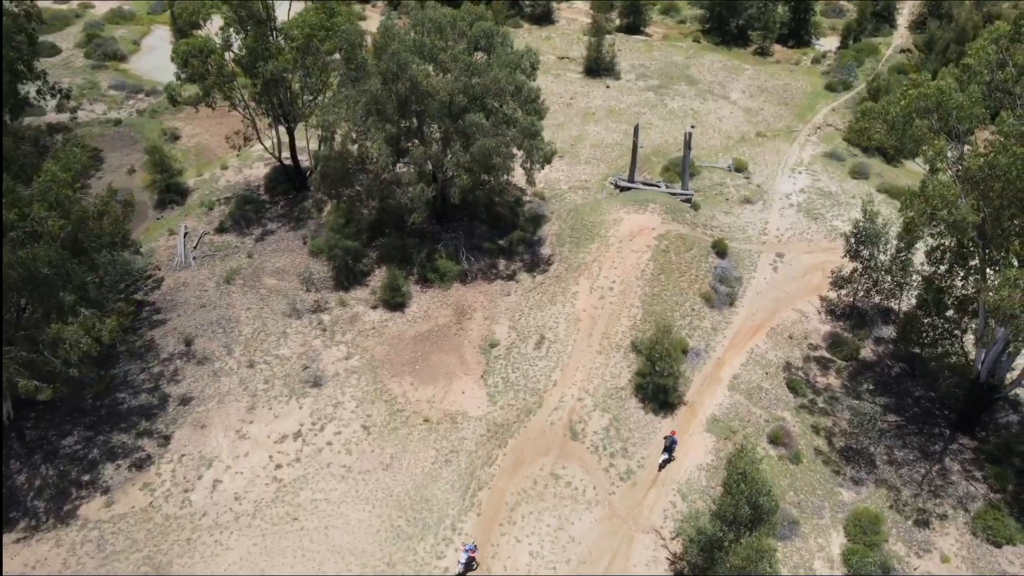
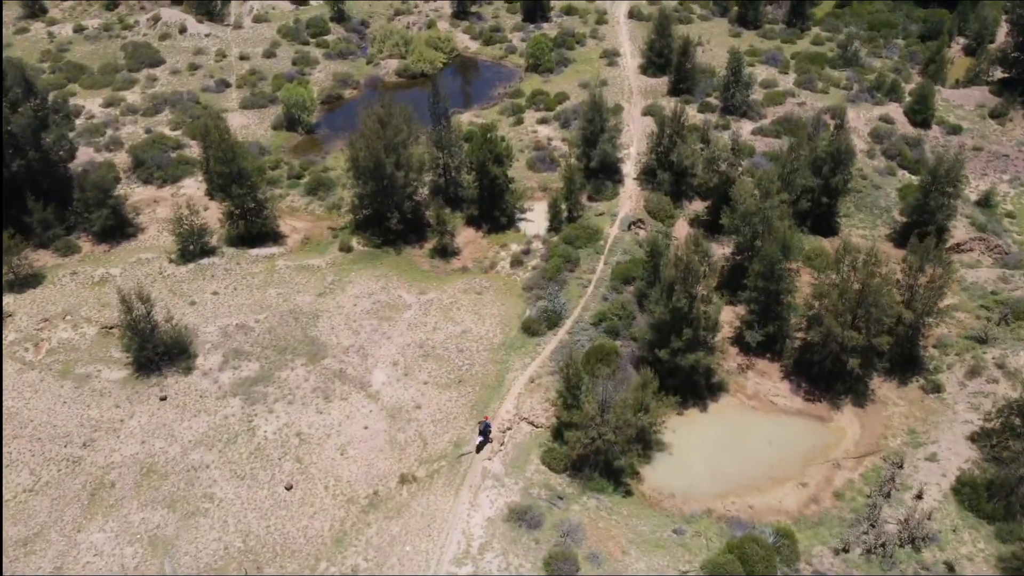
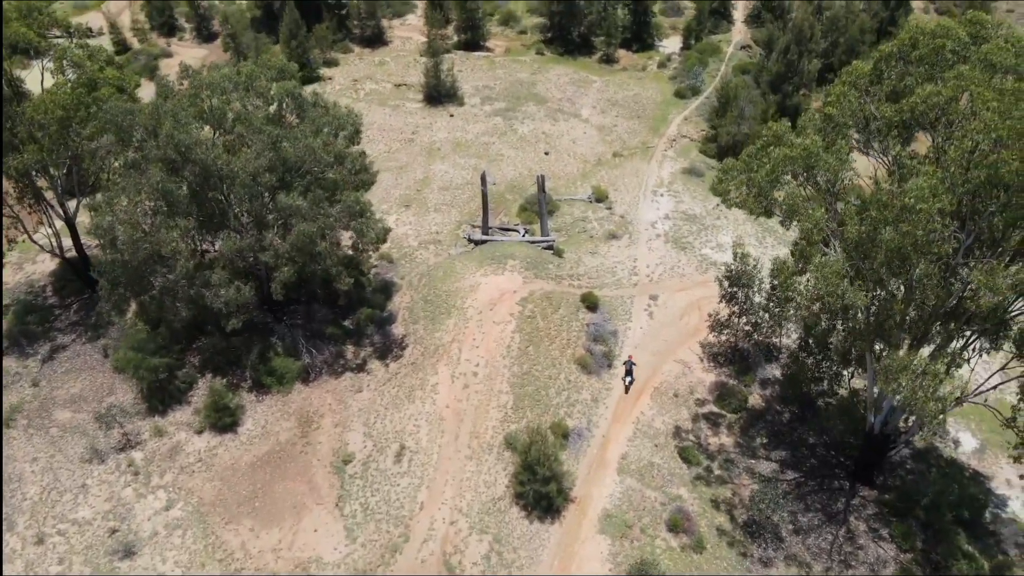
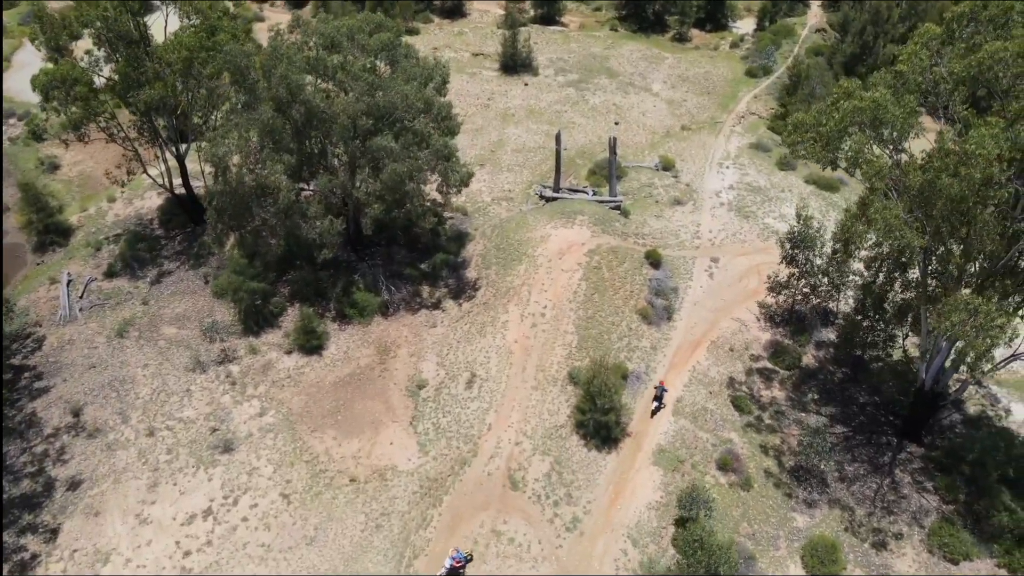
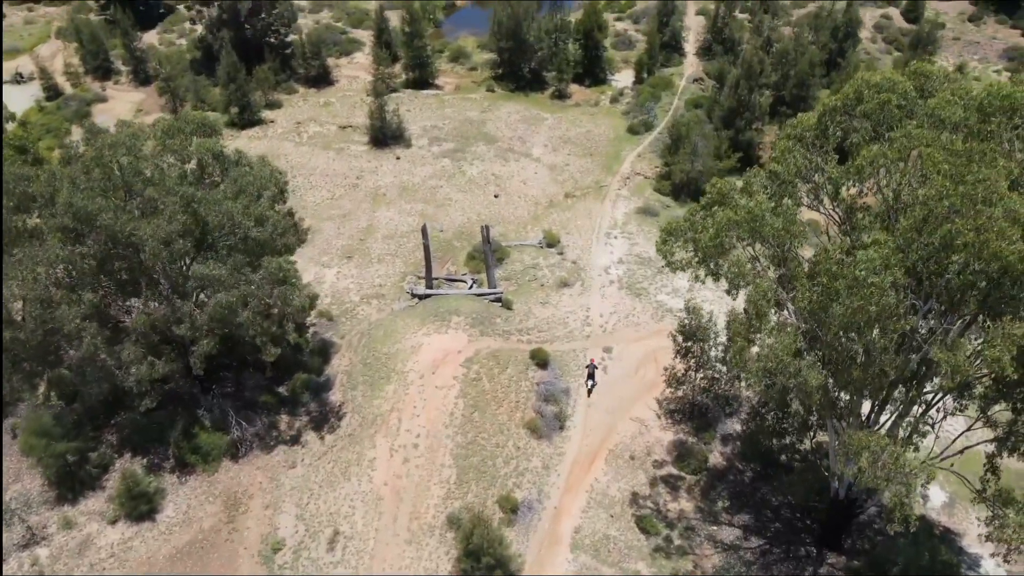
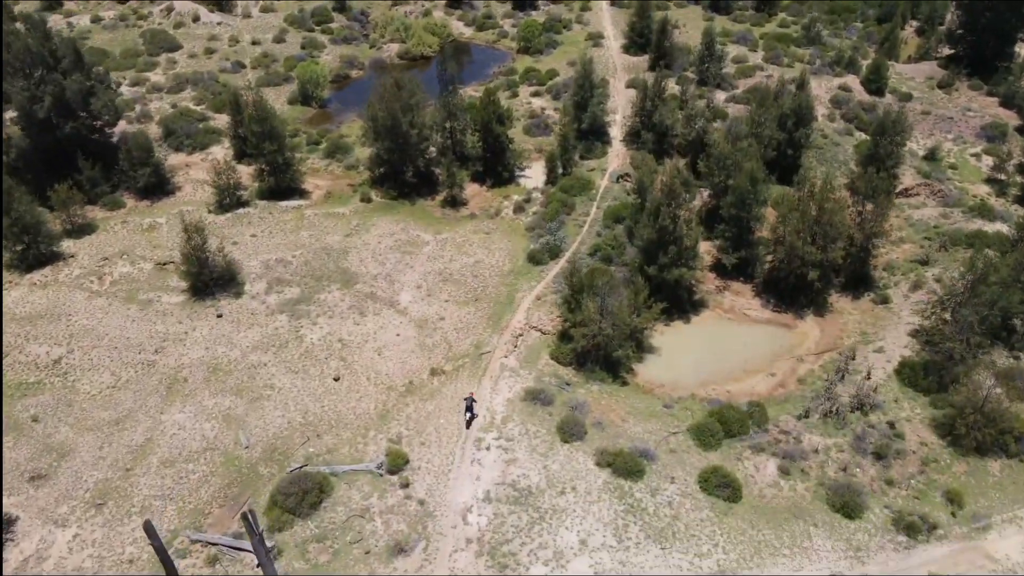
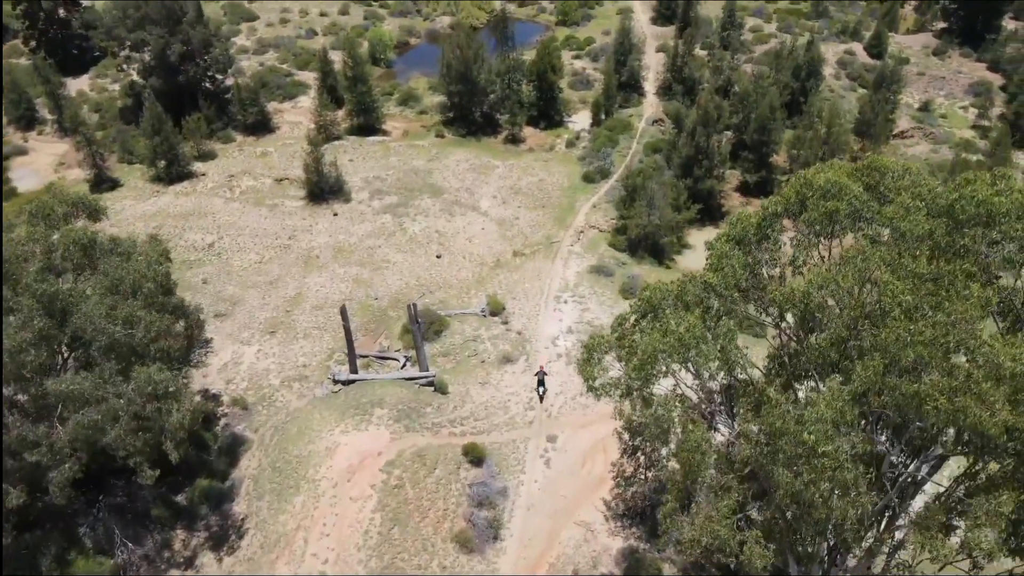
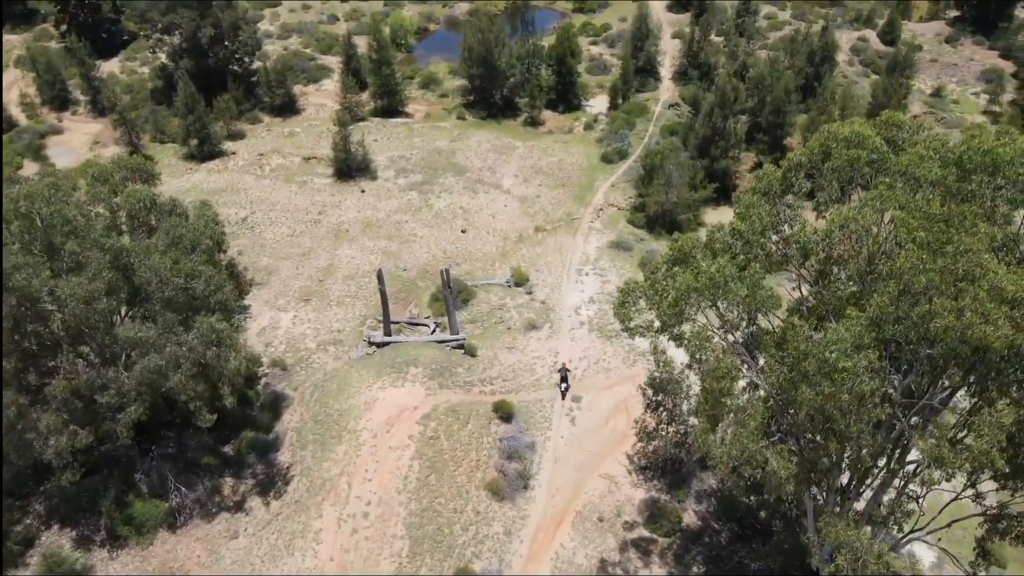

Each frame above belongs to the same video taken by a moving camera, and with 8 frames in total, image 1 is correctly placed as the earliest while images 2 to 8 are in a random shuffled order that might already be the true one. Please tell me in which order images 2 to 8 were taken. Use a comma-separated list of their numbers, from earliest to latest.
4, 3, 5, 8, 7, 6, 2
